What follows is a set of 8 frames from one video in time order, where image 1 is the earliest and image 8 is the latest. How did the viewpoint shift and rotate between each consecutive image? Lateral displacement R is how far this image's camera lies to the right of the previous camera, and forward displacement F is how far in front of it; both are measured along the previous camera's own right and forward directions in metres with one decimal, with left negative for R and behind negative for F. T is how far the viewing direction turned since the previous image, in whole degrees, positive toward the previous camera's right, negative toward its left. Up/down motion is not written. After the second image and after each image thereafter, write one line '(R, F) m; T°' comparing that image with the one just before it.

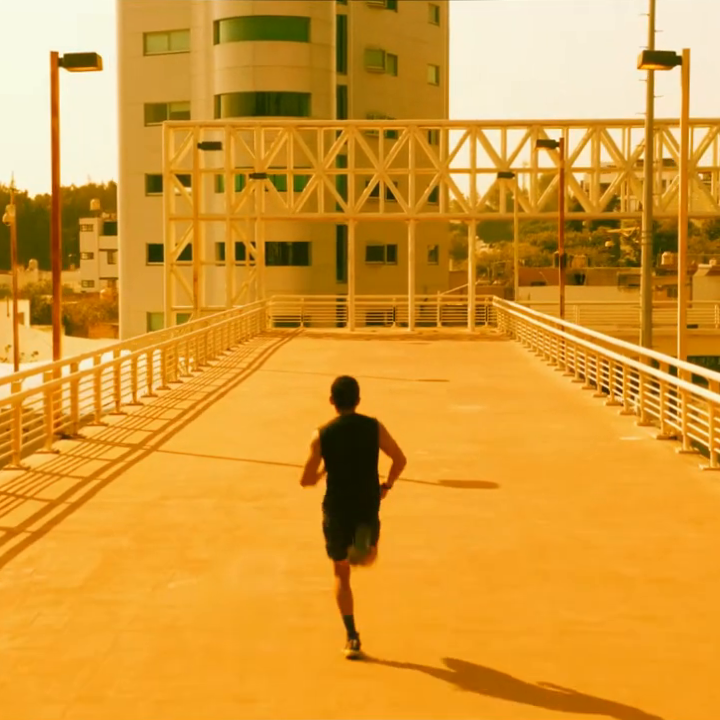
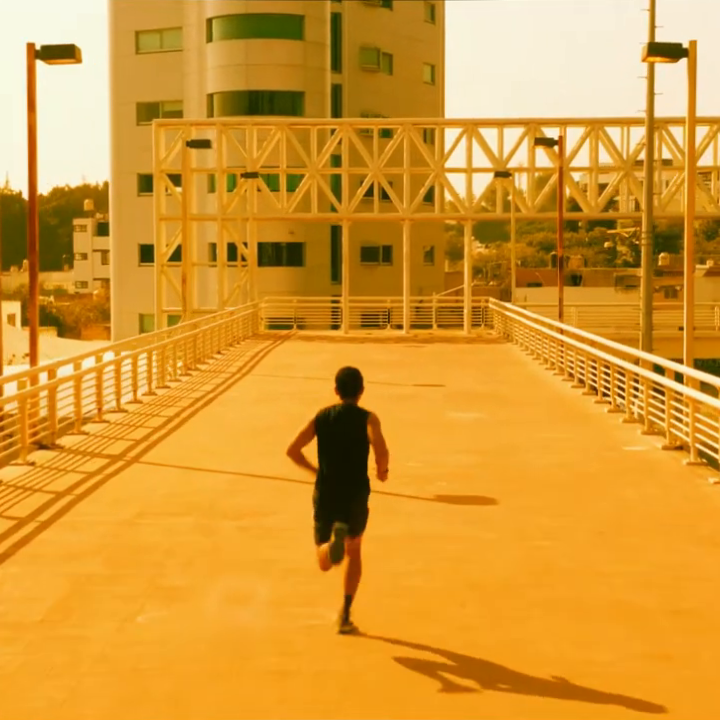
(+0.1, +0.7) m; 0°
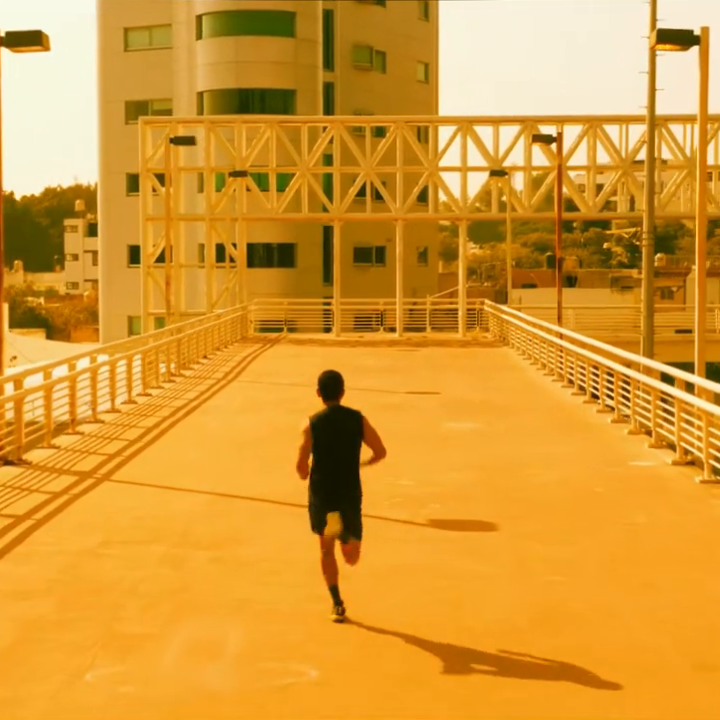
(+0.1, +1.0) m; 0°
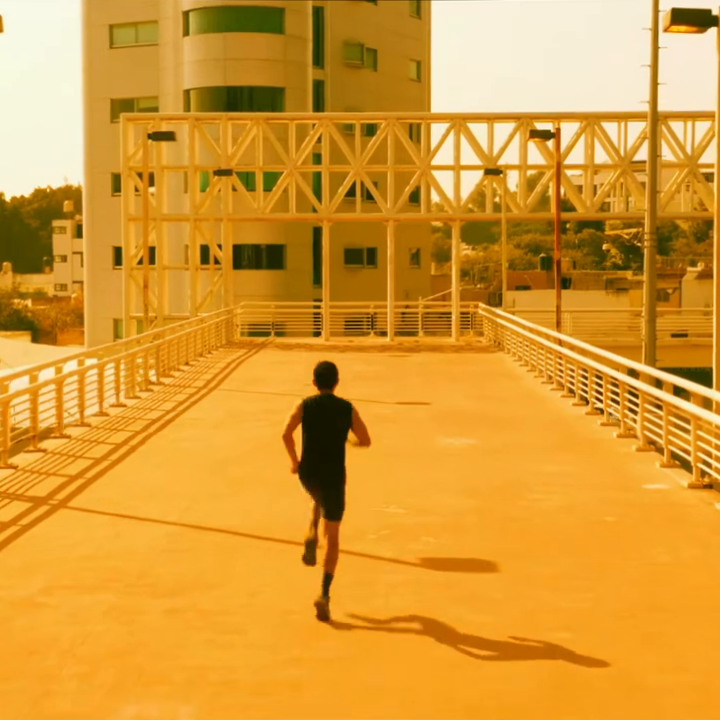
(+0.1, +1.3) m; 0°
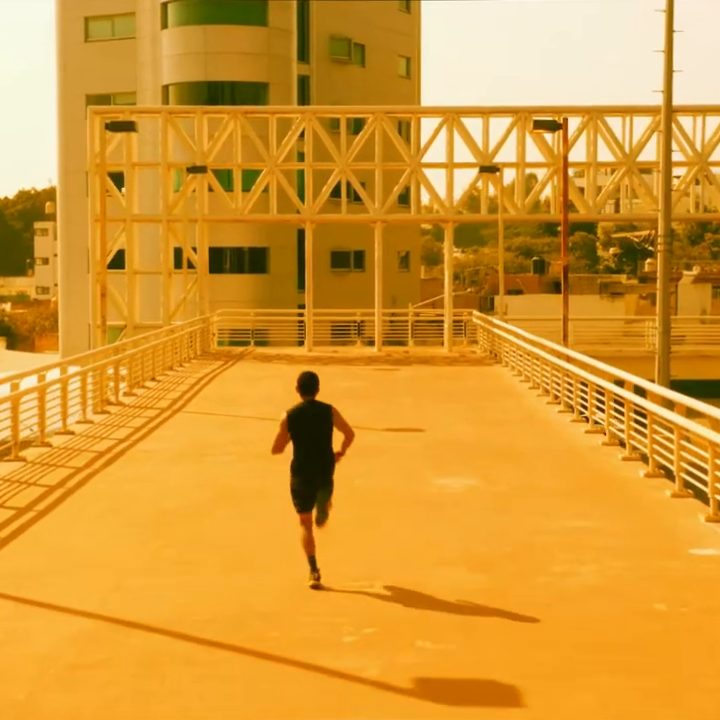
(+0.1, +2.5) m; +1°
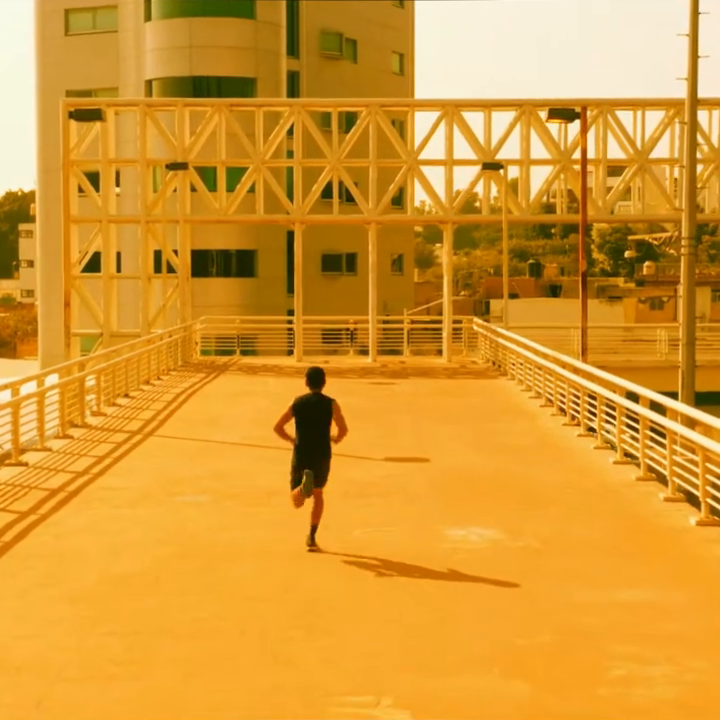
(-0.1, +2.2) m; +1°
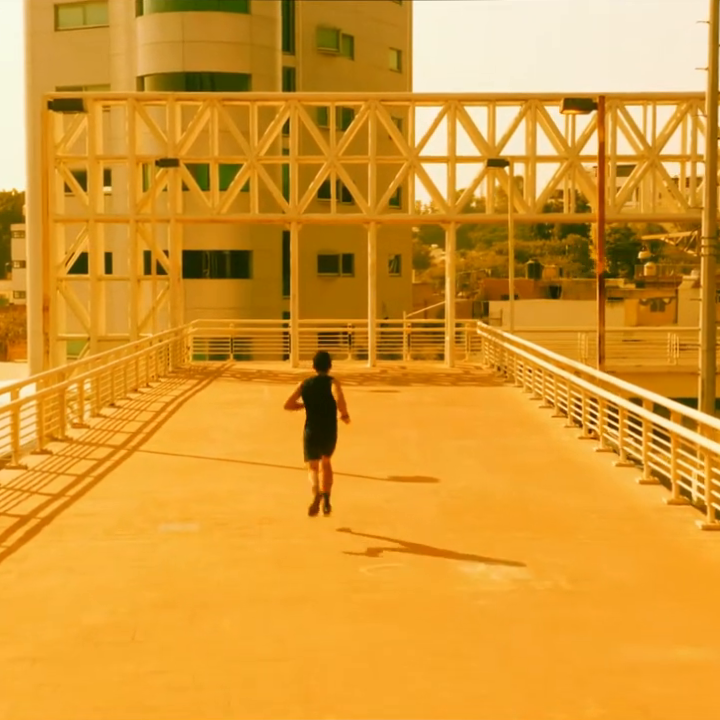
(-0.1, +1.3) m; 0°
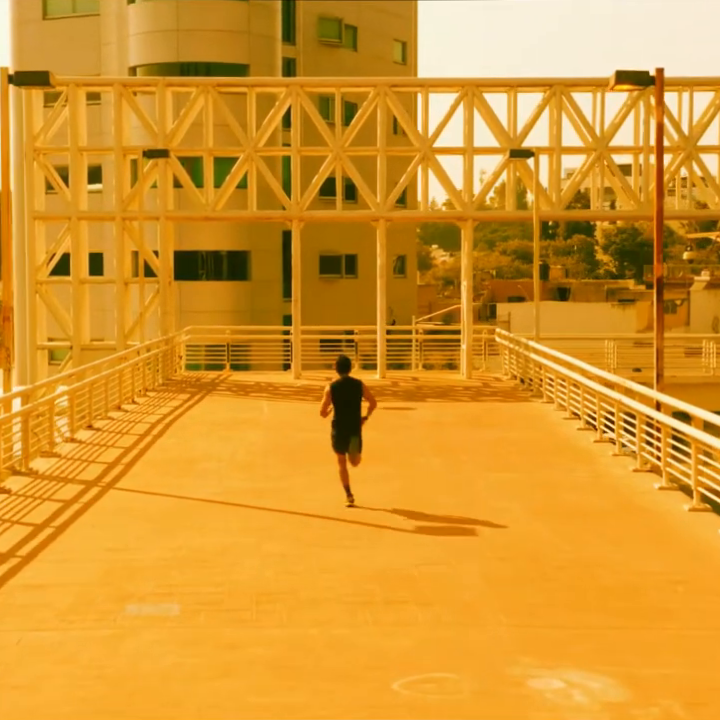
(-0.2, +2.6) m; 0°
